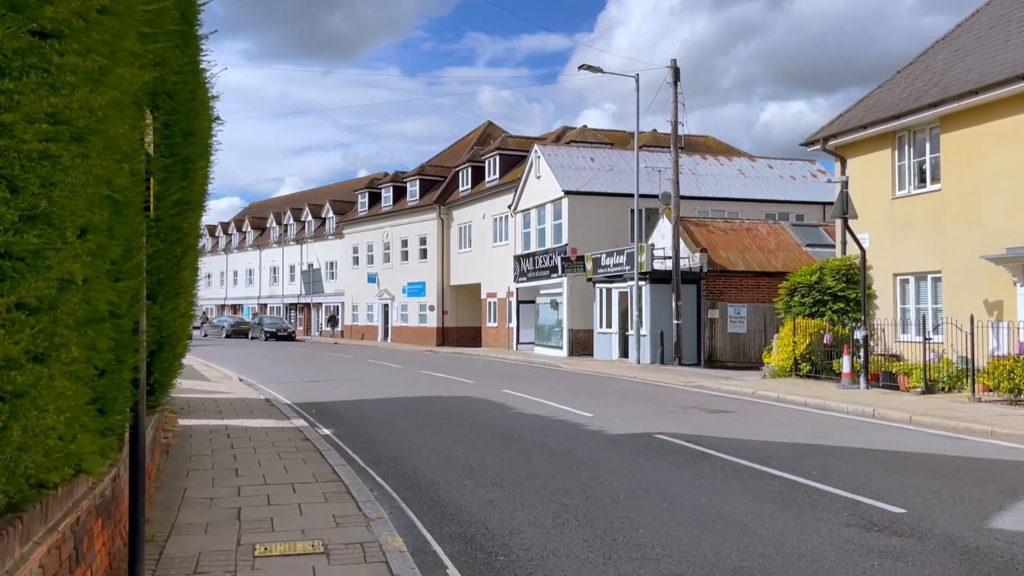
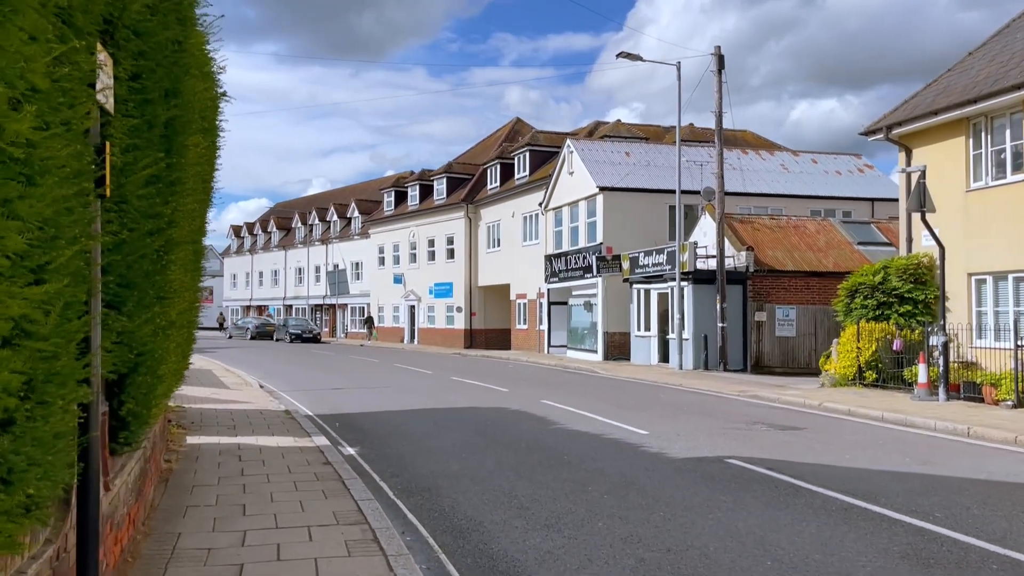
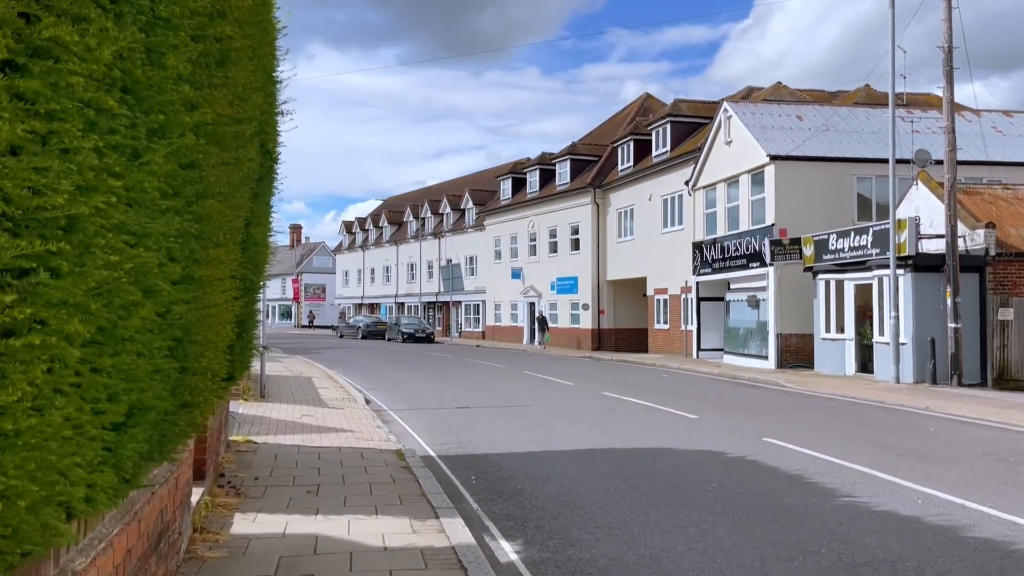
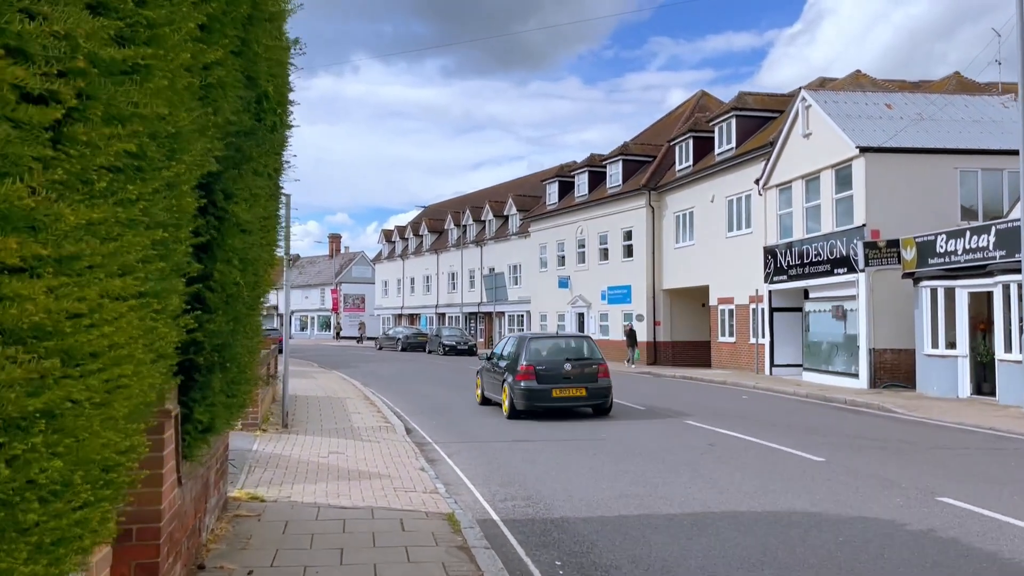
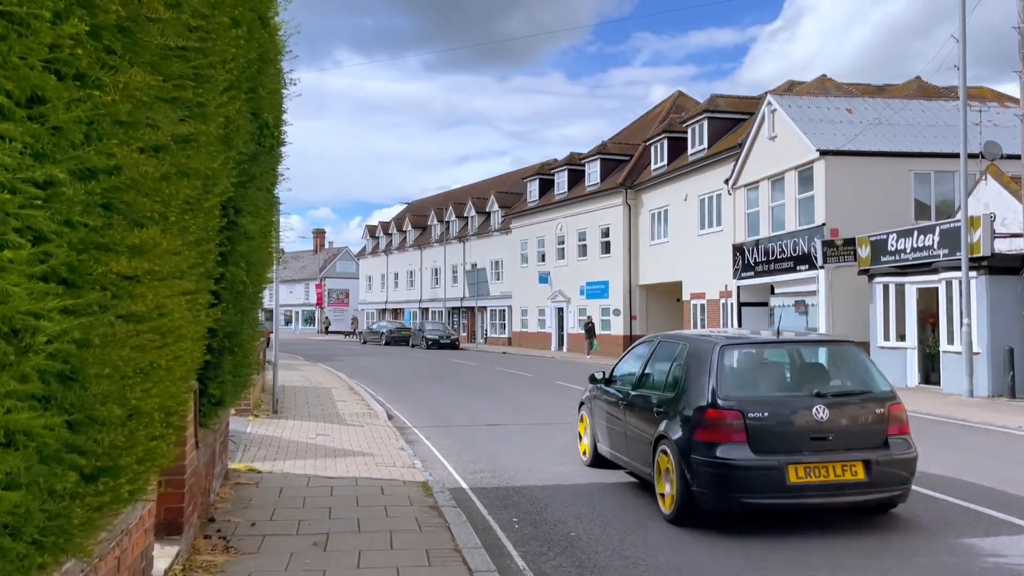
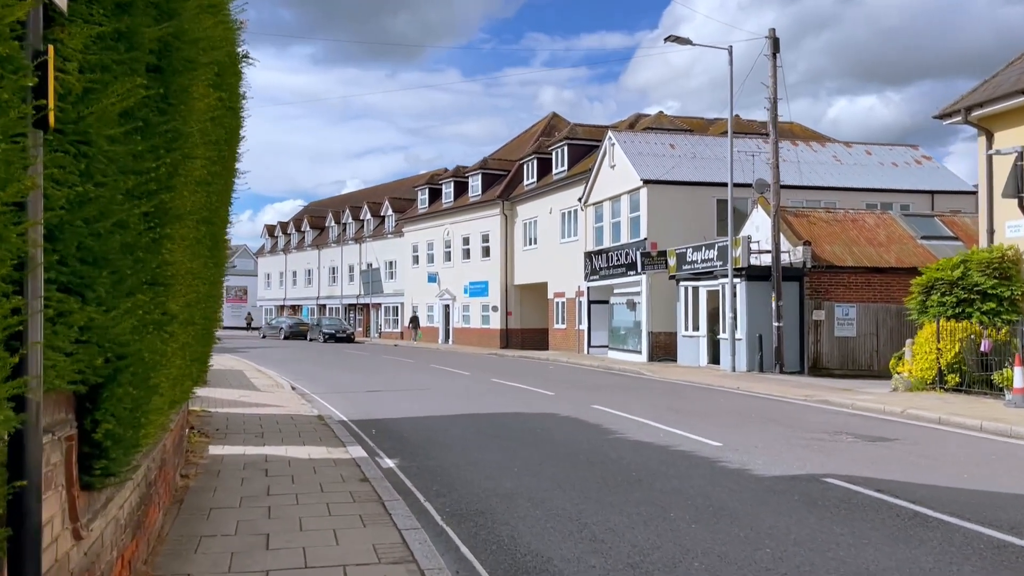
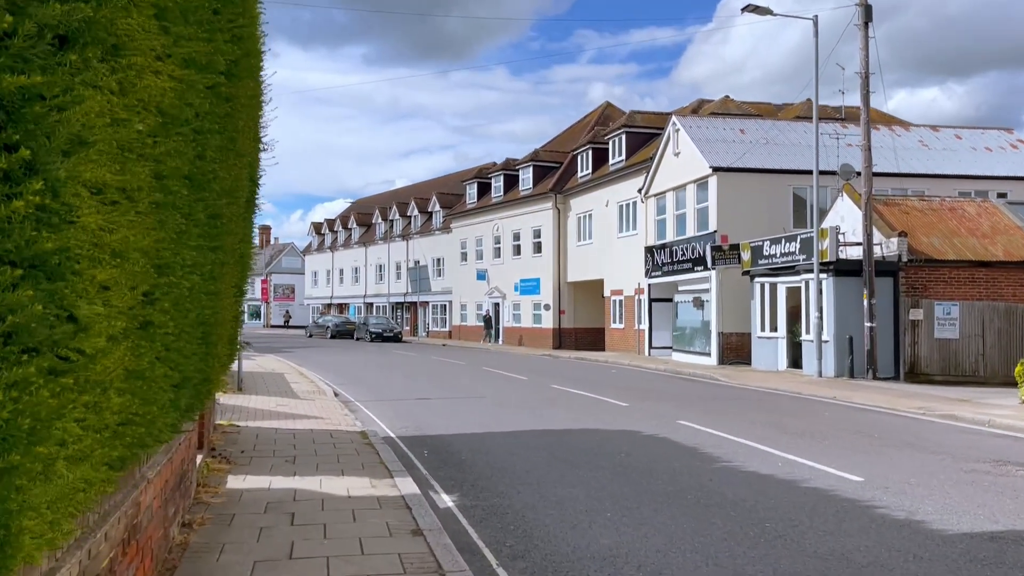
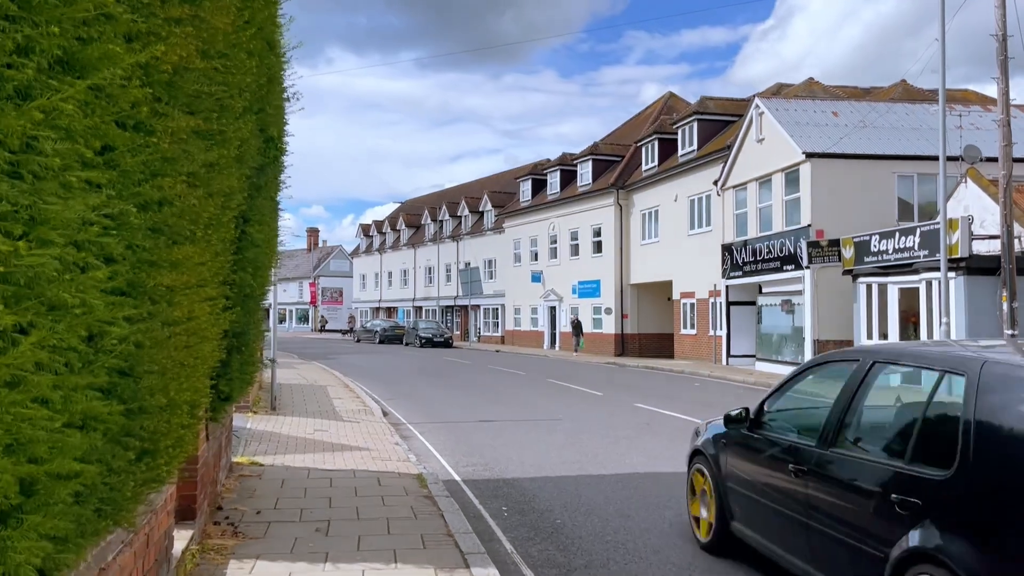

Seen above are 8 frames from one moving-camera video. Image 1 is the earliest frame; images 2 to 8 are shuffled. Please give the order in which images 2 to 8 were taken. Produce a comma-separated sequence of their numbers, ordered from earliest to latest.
2, 6, 7, 3, 8, 5, 4
